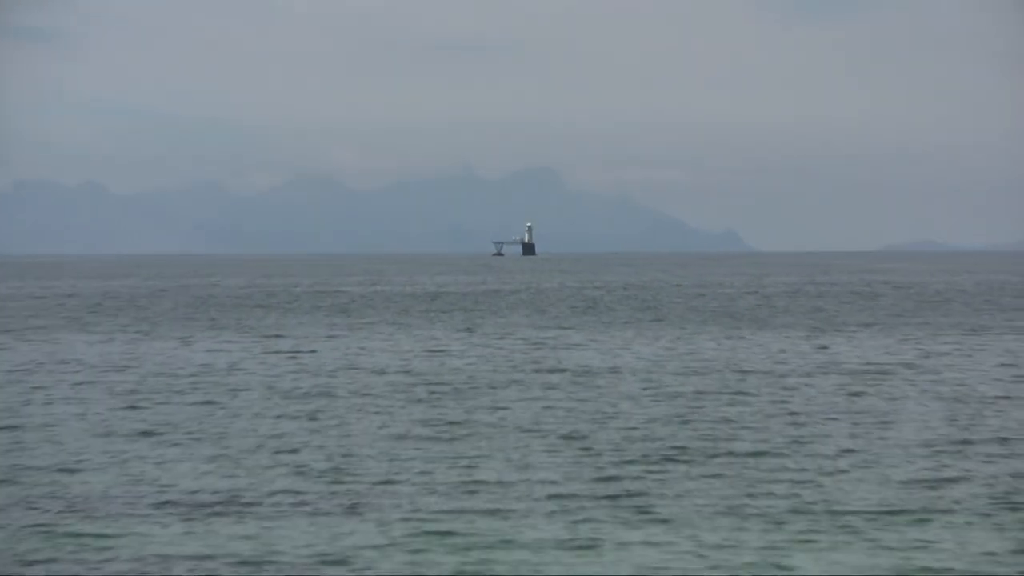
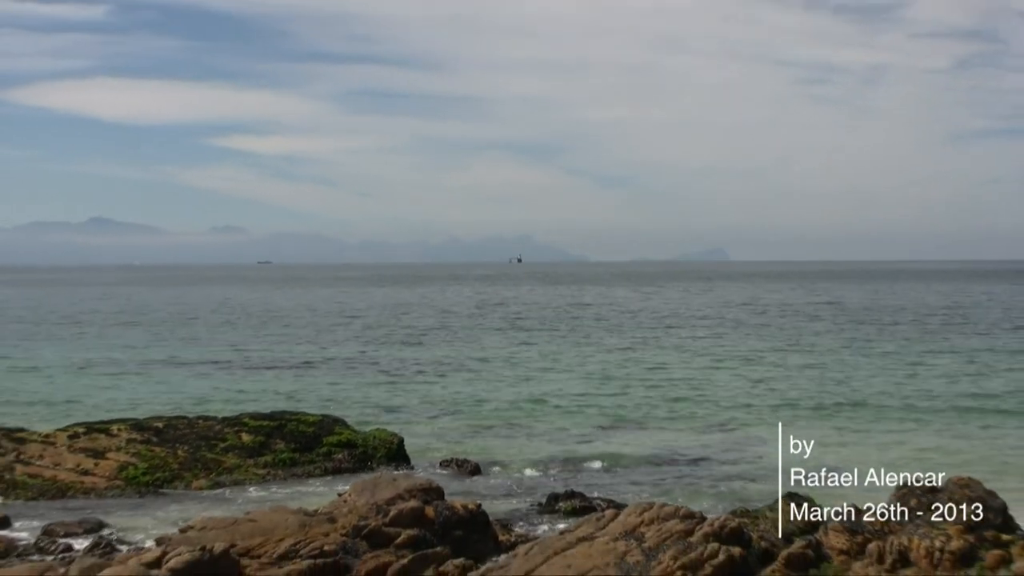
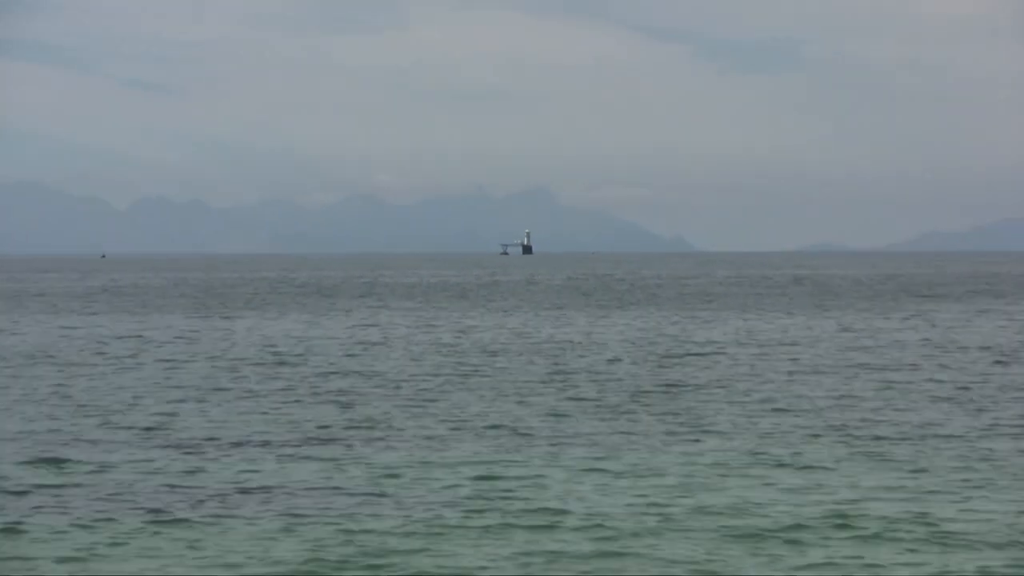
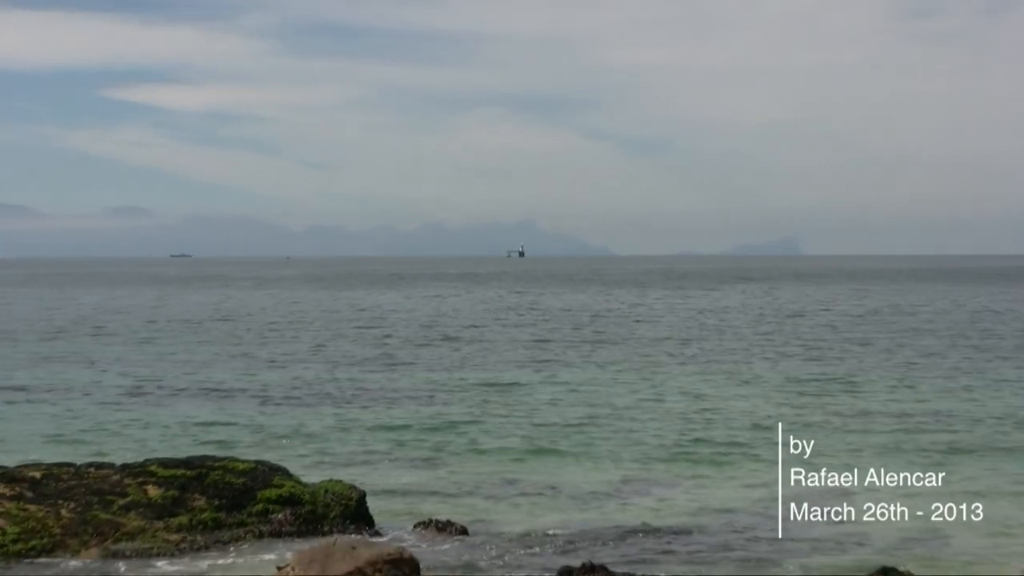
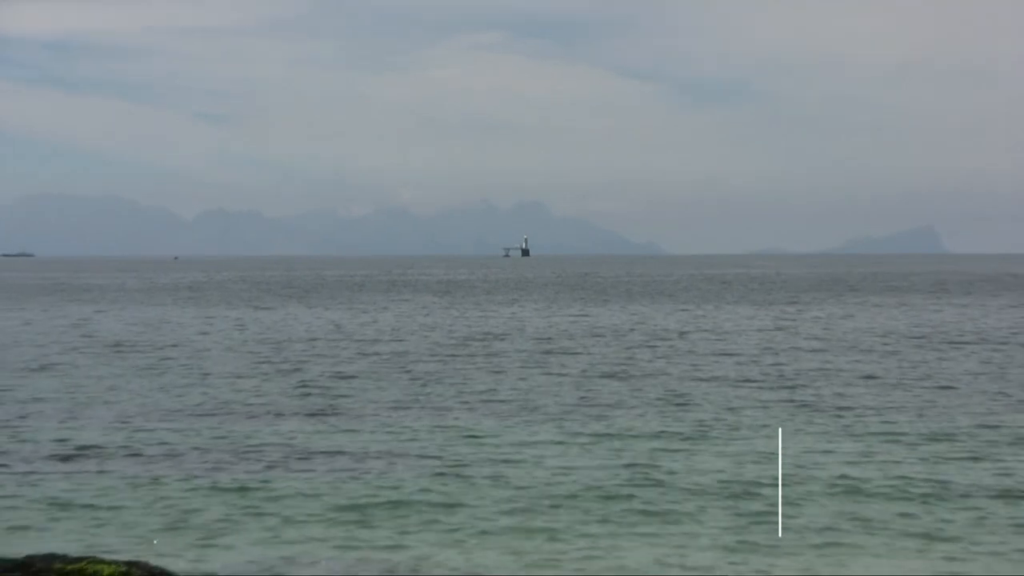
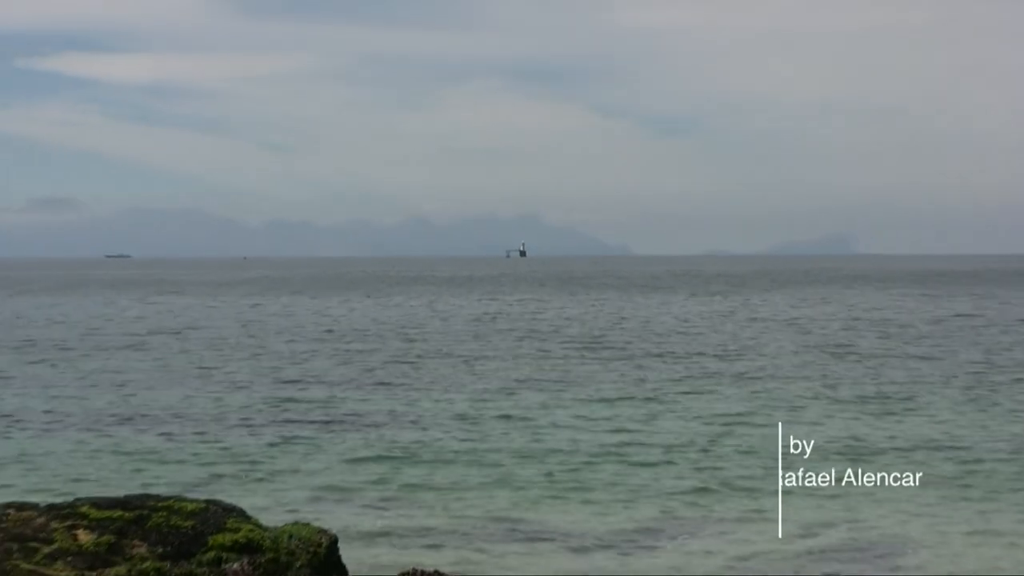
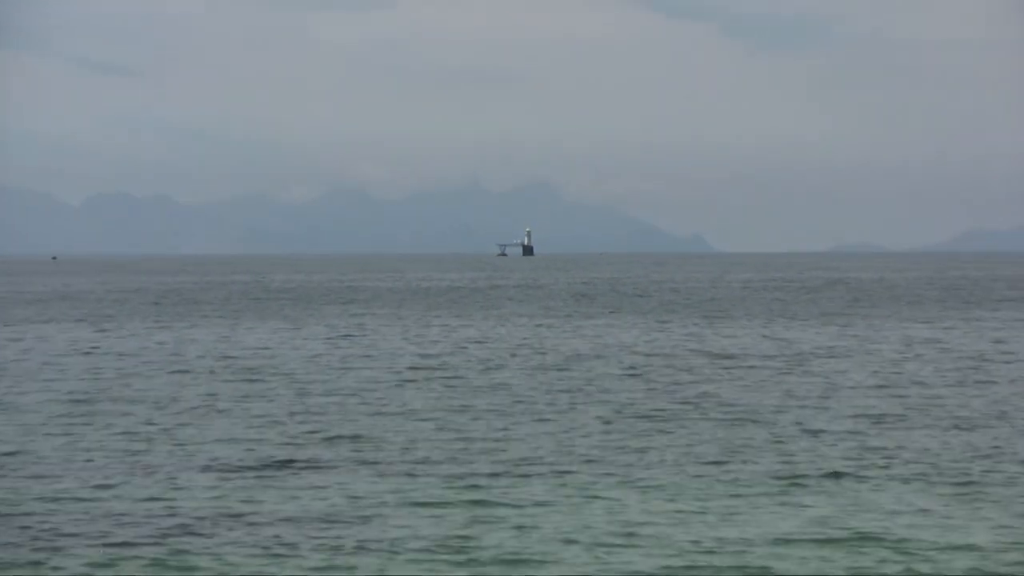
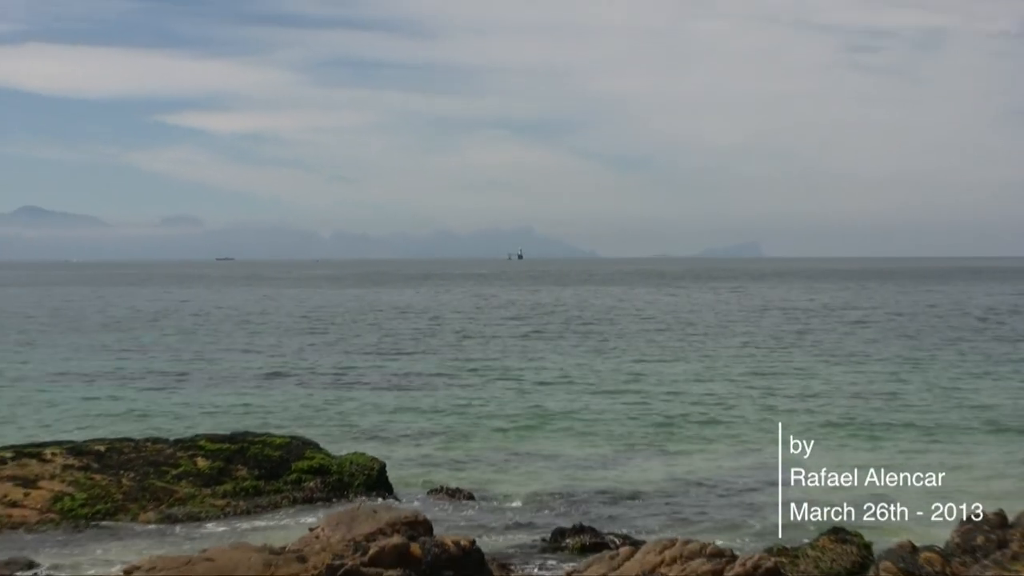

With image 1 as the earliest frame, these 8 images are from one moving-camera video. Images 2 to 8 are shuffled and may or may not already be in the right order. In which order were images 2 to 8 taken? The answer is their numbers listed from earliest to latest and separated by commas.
7, 3, 5, 6, 4, 8, 2
